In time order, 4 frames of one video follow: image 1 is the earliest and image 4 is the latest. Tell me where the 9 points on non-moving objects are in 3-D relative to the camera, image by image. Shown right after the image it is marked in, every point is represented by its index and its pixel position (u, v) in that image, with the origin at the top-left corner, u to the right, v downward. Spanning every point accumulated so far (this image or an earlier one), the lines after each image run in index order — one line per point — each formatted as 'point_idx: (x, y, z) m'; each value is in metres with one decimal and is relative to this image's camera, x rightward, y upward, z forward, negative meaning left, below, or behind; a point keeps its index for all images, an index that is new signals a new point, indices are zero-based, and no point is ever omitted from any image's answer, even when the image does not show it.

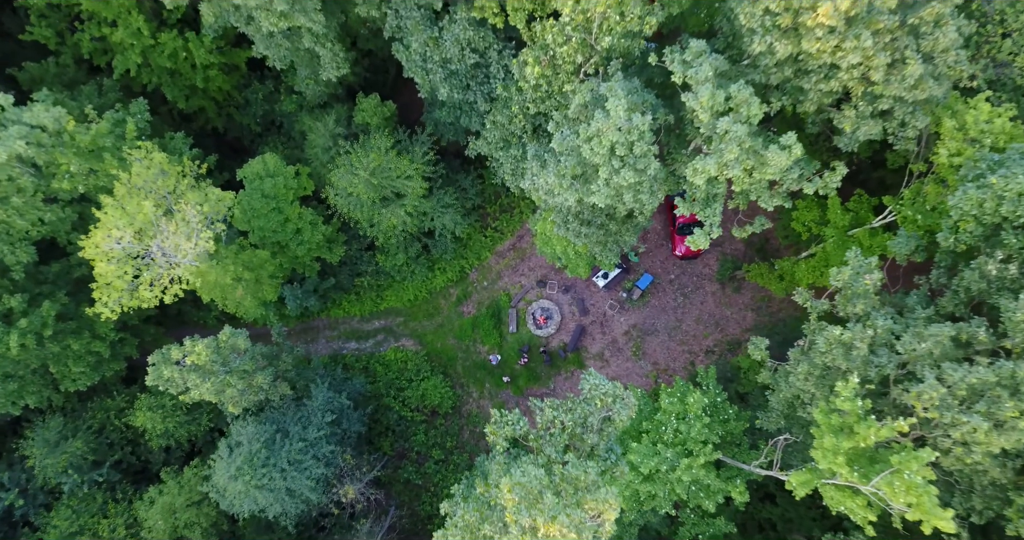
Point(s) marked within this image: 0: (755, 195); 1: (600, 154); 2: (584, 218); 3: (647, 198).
0: (+4.8, +1.5, +14.0) m
1: (+1.6, +2.2, +13.4) m
2: (+1.7, +1.2, +16.9) m
3: (+2.7, +1.4, +14.2) m
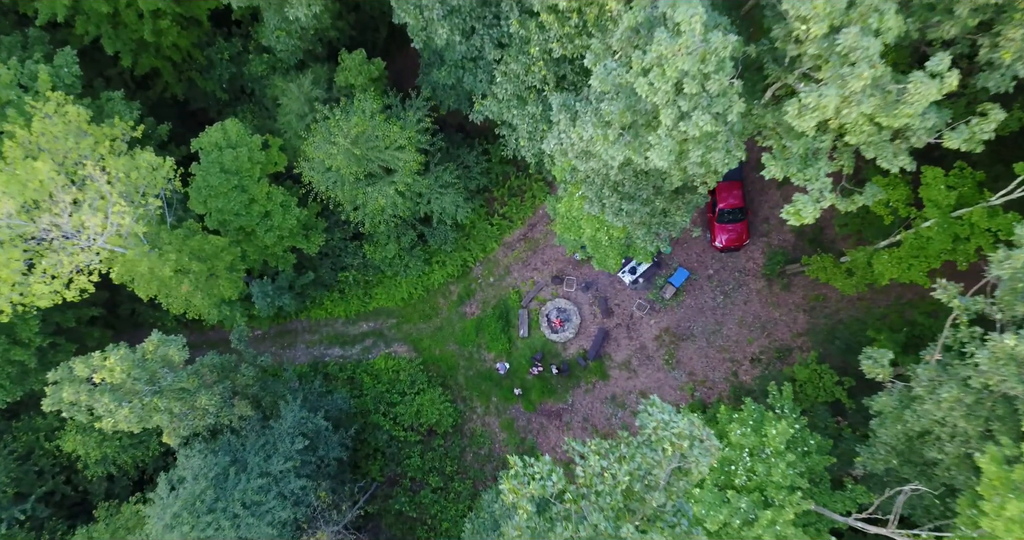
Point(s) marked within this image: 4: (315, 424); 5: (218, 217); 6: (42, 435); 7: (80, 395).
0: (+5.1, +1.7, +10.1) m
1: (+2.0, +2.4, +9.5) m
2: (+2.0, +1.4, +13.0) m
3: (+3.0, +1.6, +10.4) m
4: (-4.7, -3.6, +17.0) m
5: (-7.2, +1.3, +17.7) m
6: (-12.1, -4.2, +18.4) m
7: (-7.0, -2.0, +11.6) m
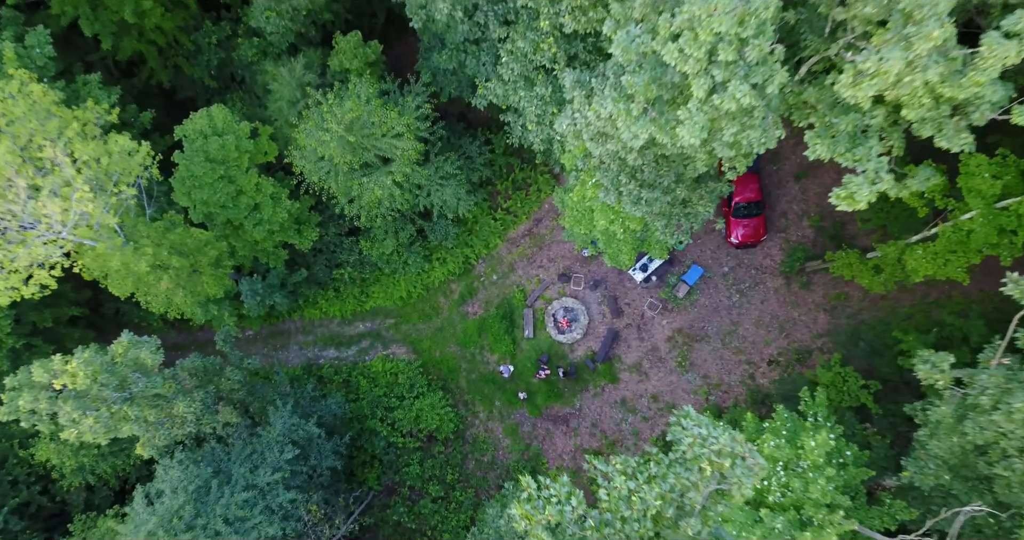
0: (+5.2, +1.8, +9.0) m
1: (+2.1, +2.5, +8.3) m
2: (+2.2, +1.5, +11.9) m
3: (+3.1, +1.7, +9.2) m
4: (-4.5, -3.6, +15.8) m
5: (-7.1, +1.4, +16.5) m
6: (-11.9, -4.2, +17.3) m
7: (-6.9, -1.9, +10.5) m
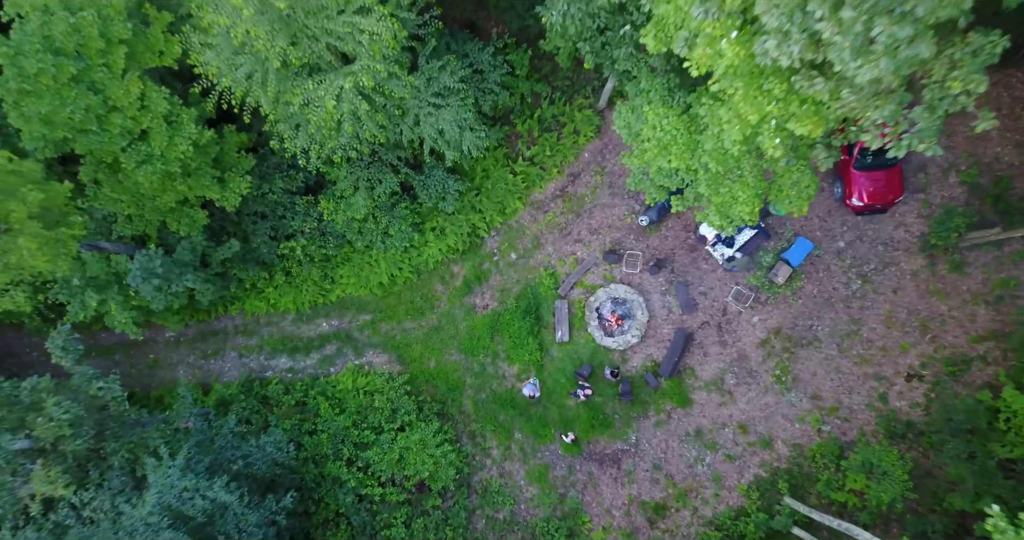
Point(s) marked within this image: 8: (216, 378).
0: (+5.8, +2.3, +2.6) m
1: (+2.6, +3.0, +2.0) m
2: (+2.7, +2.0, +5.5) m
3: (+3.7, +2.2, +2.8) m
4: (-4.0, -3.0, +9.4) m
5: (-6.6, +1.9, +10.2) m
6: (-11.4, -3.6, +10.9) m
7: (-6.3, -1.4, +4.1) m
8: (-6.4, -2.3, +15.5) m
